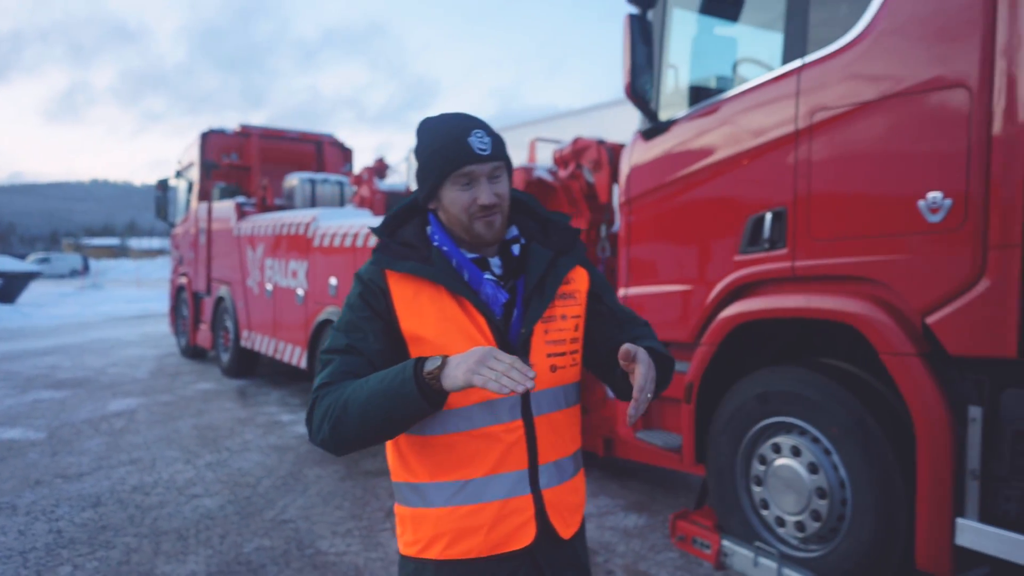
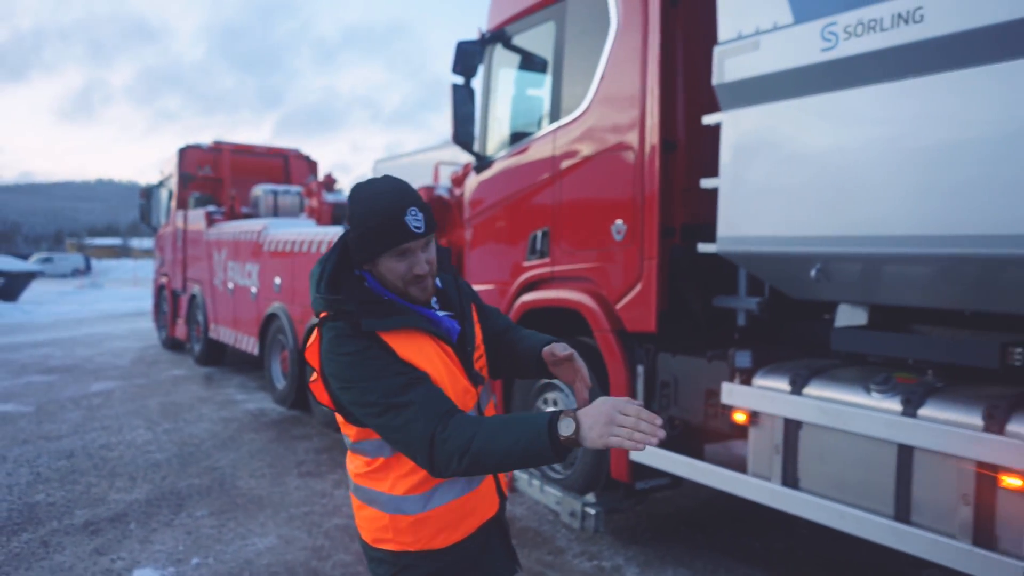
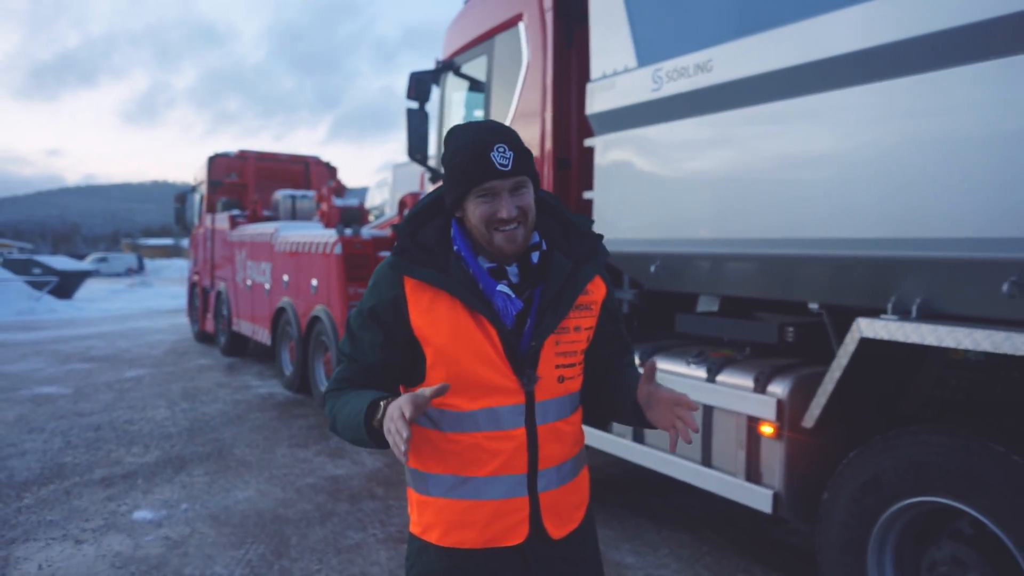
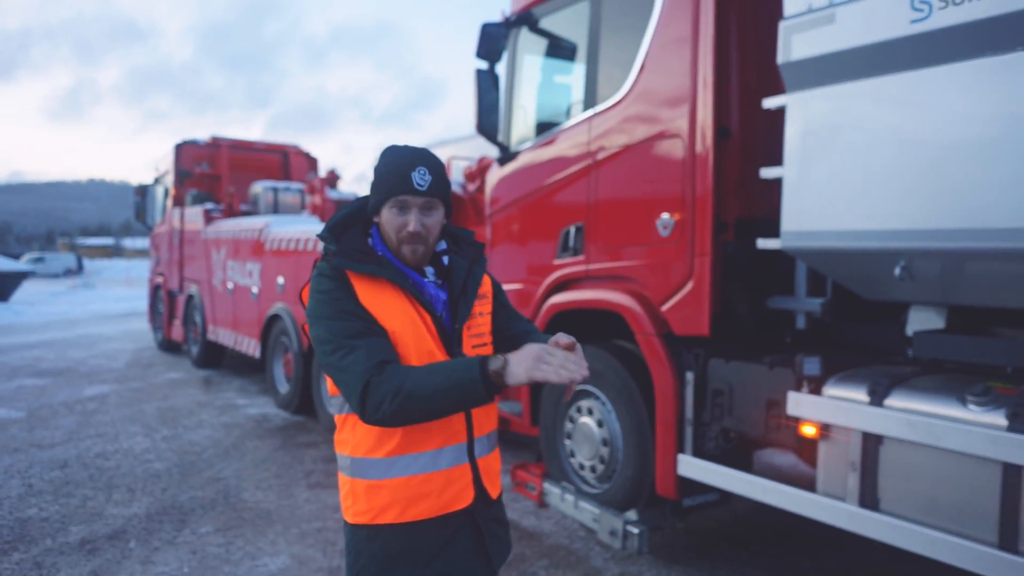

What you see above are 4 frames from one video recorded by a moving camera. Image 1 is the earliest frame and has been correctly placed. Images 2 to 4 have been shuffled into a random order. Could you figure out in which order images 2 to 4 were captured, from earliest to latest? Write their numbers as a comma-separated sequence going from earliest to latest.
4, 2, 3
